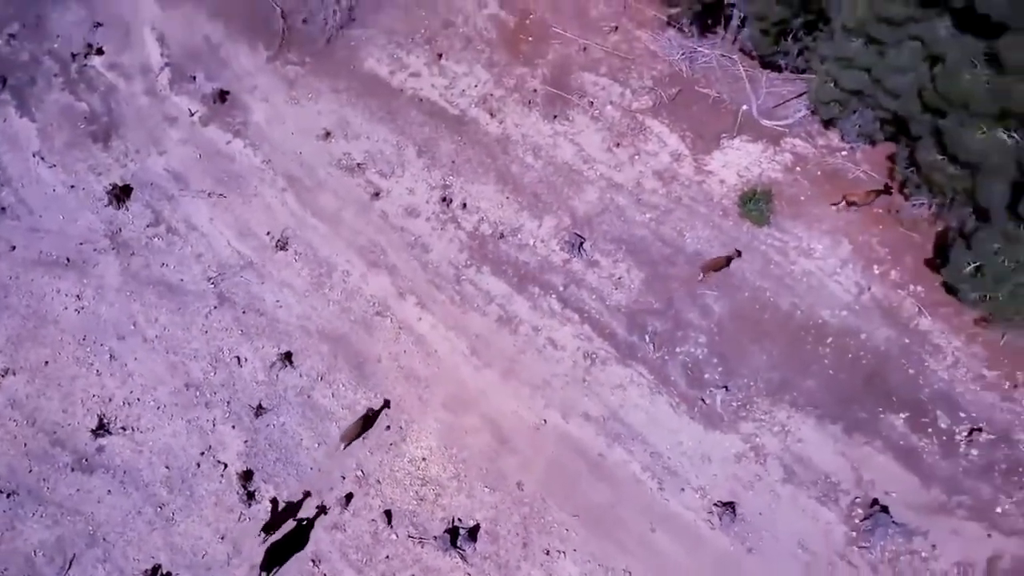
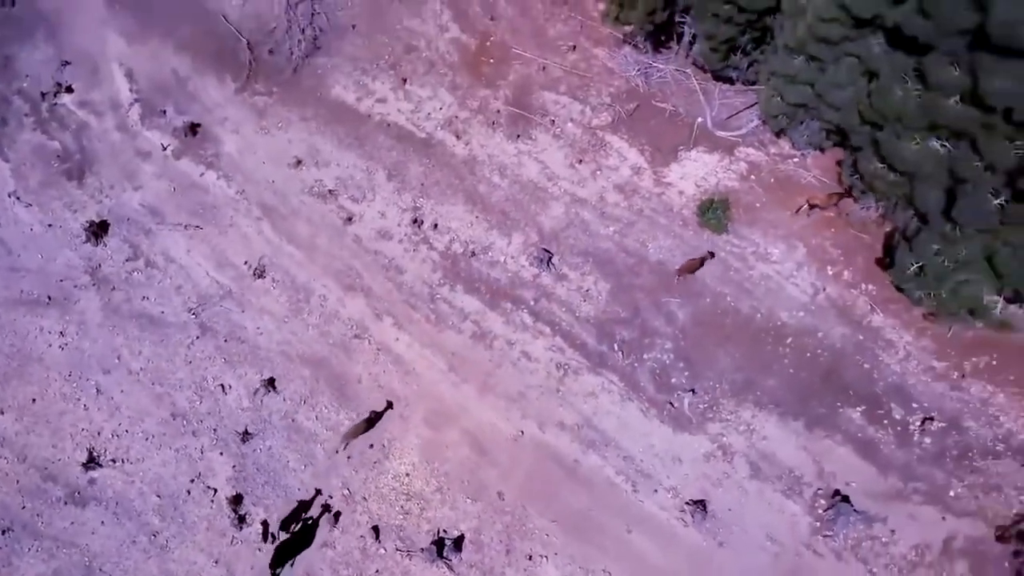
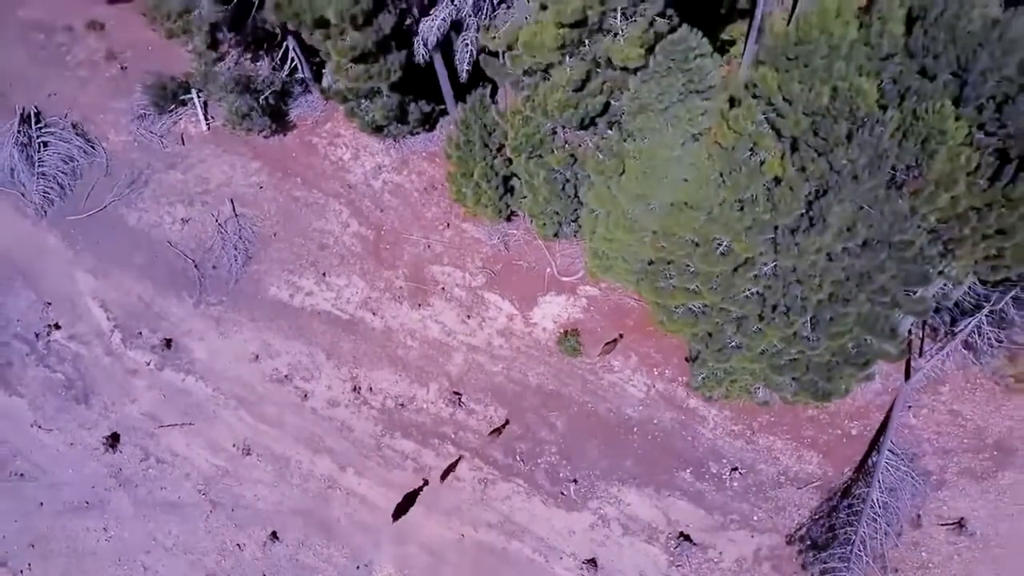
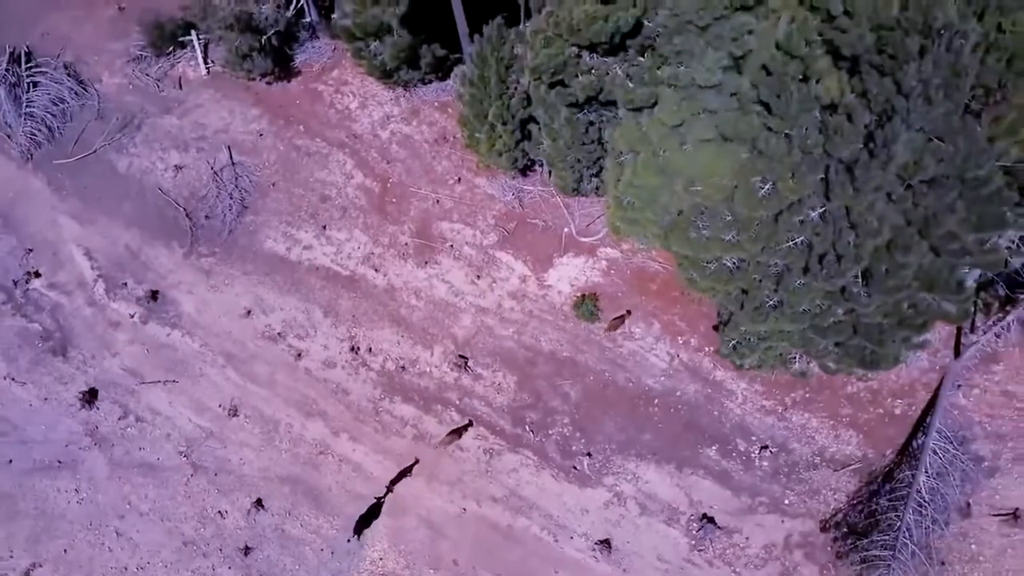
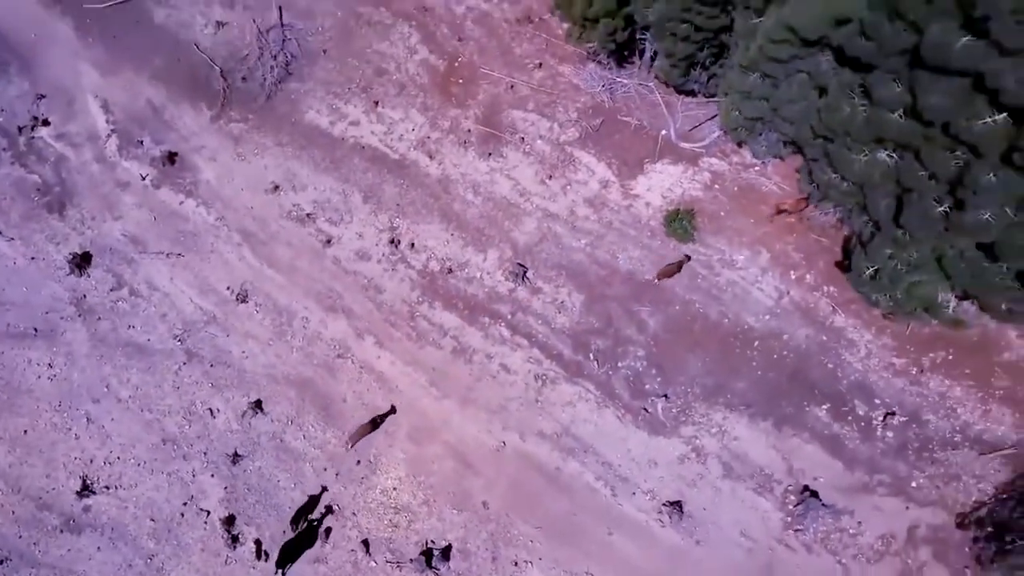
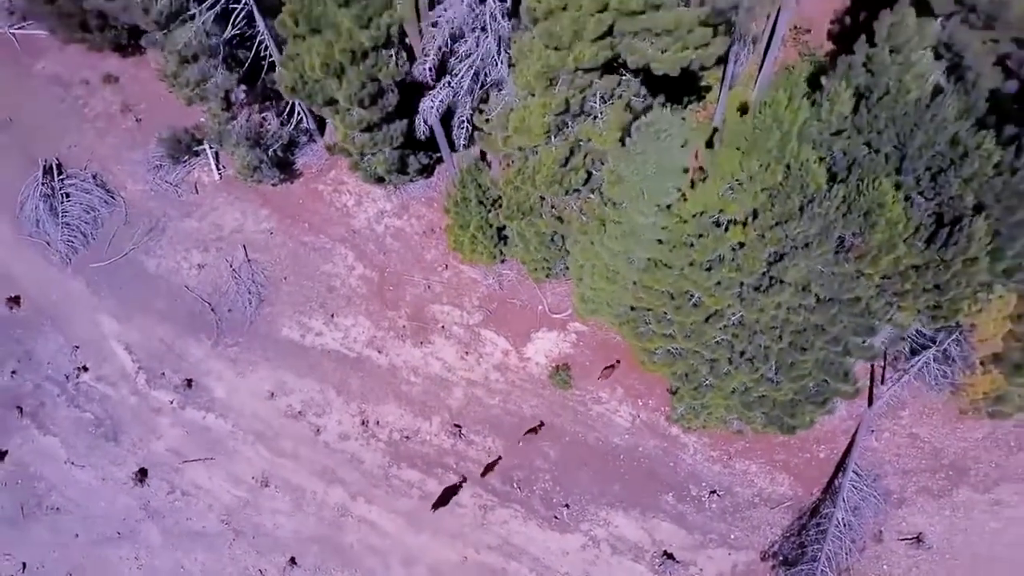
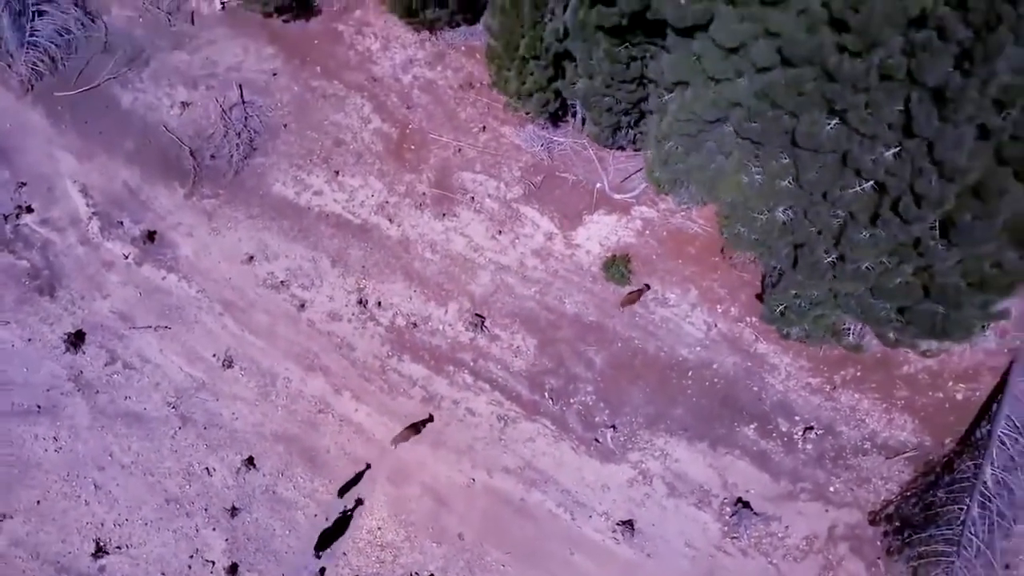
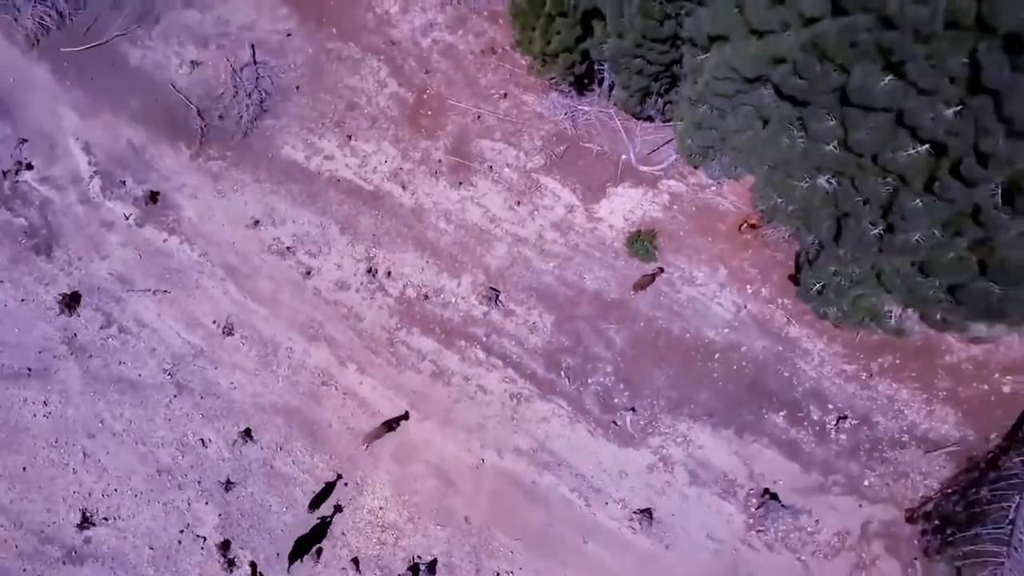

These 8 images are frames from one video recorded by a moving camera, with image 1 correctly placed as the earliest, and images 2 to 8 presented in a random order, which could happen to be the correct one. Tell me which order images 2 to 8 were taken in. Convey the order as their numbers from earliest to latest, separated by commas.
2, 5, 8, 7, 4, 3, 6
